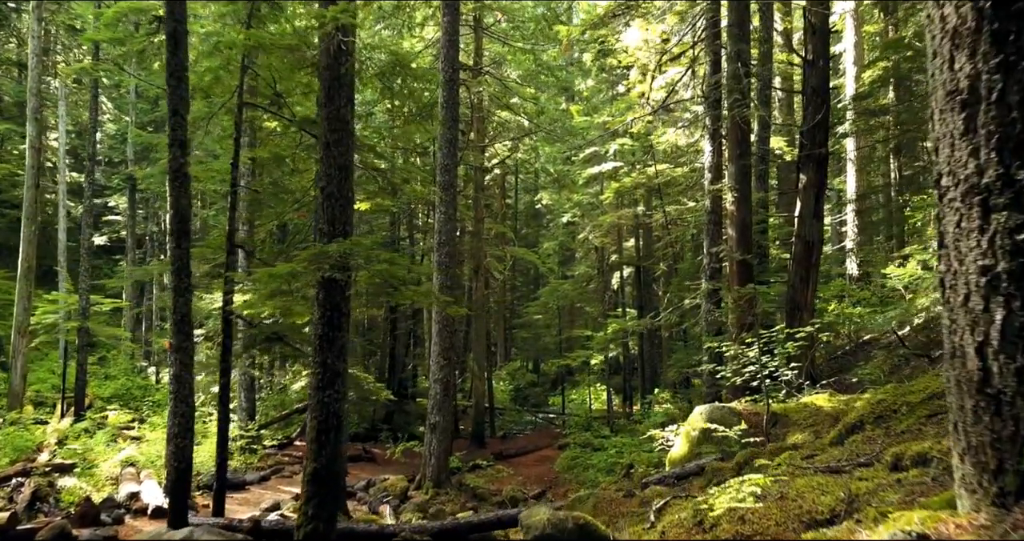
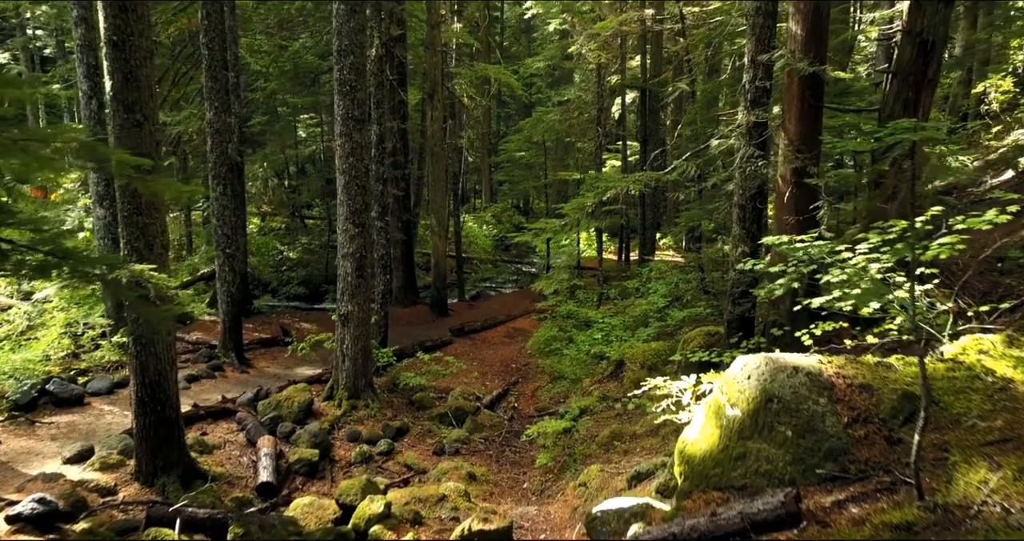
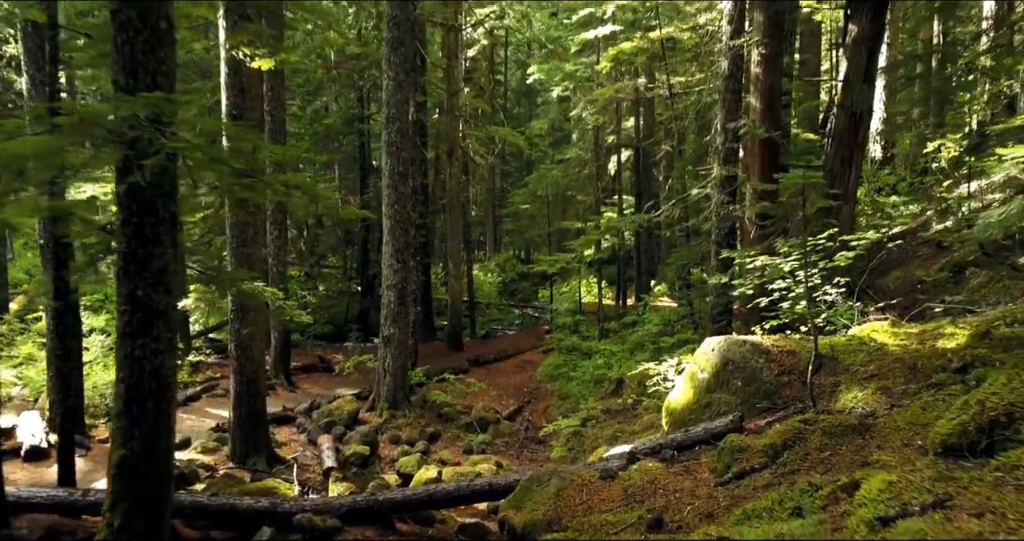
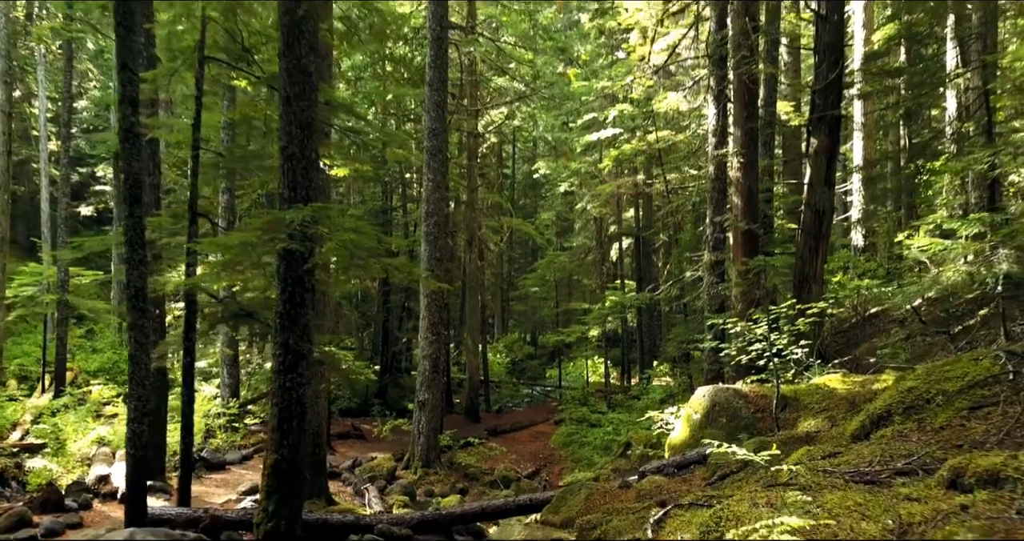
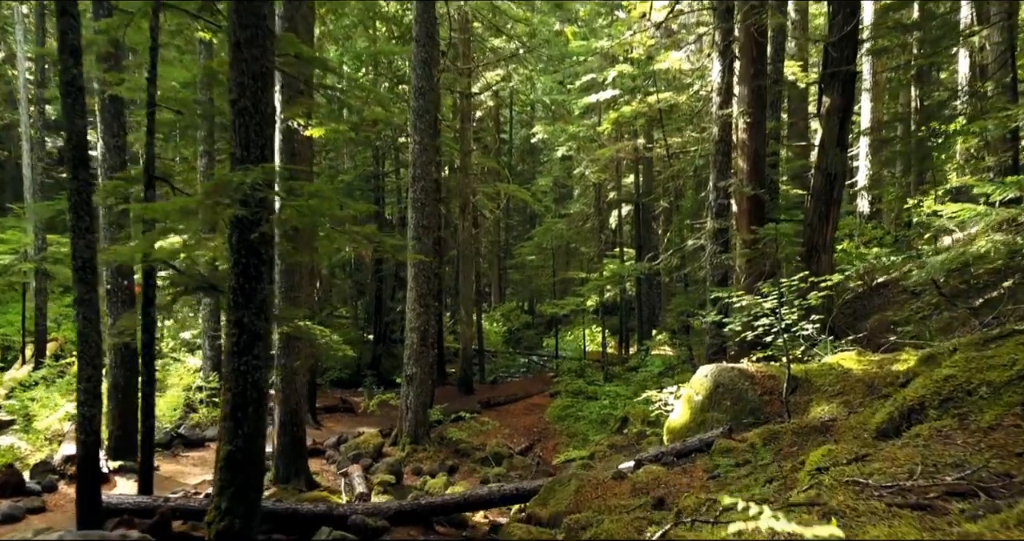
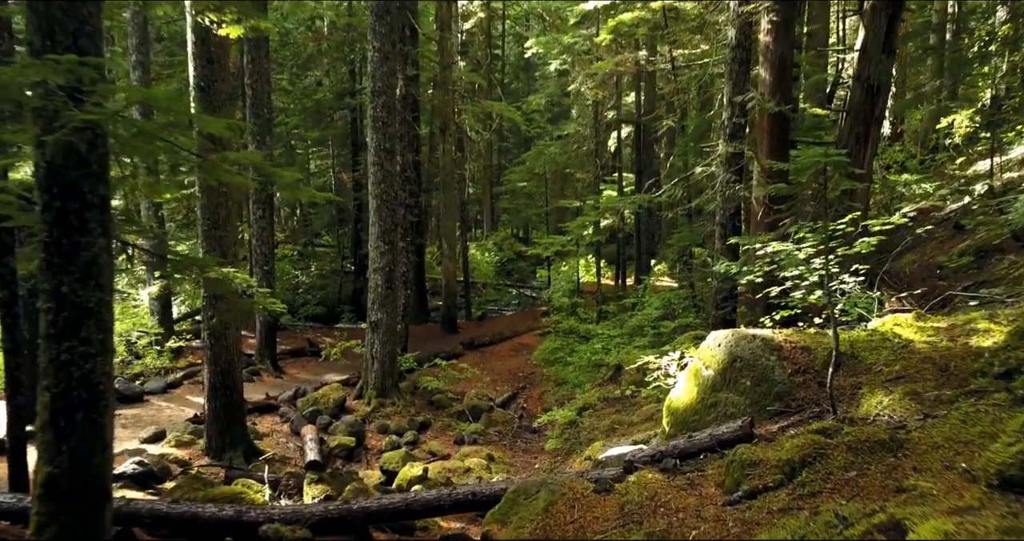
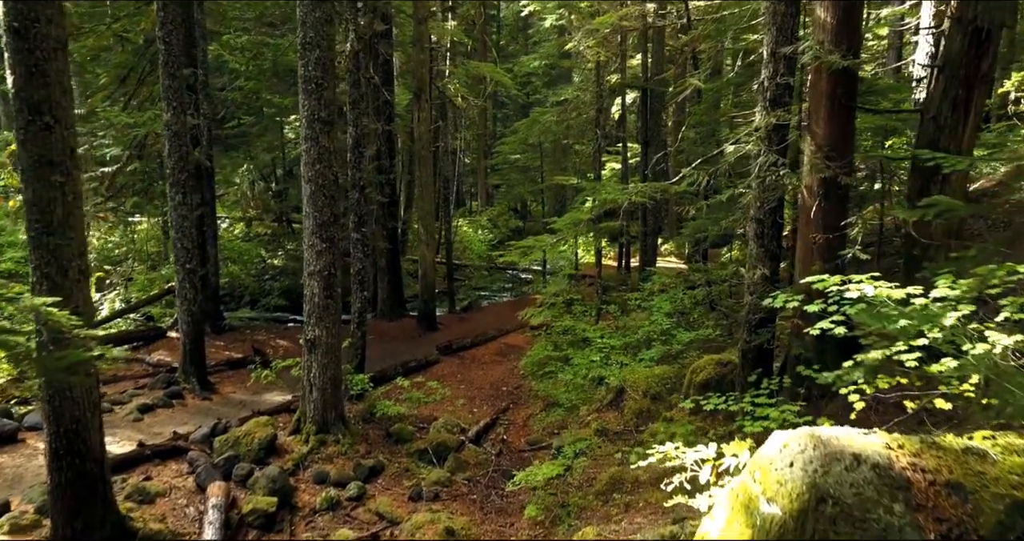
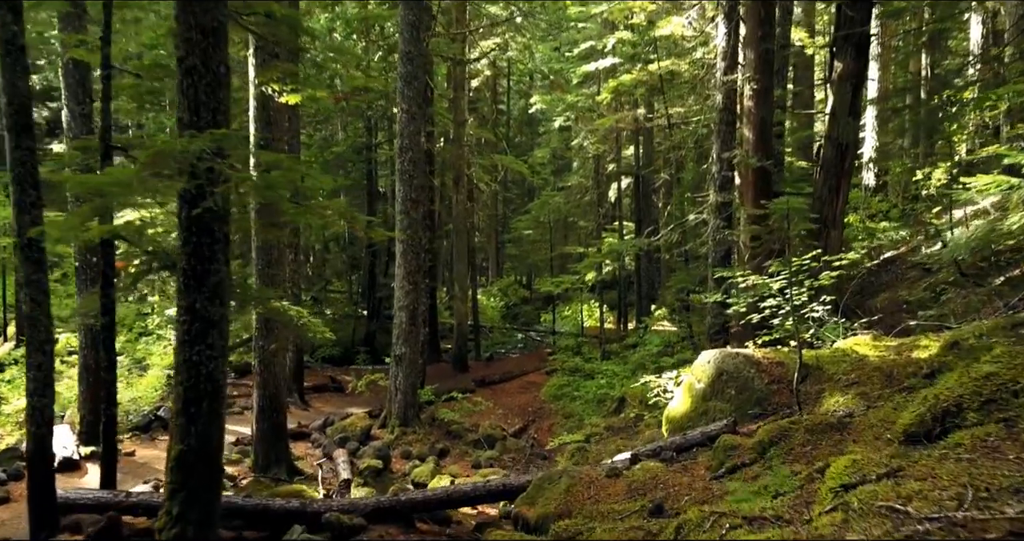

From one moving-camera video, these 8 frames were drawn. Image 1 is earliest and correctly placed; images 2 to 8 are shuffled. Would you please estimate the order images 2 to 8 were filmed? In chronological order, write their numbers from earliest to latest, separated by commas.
4, 5, 8, 3, 6, 2, 7
